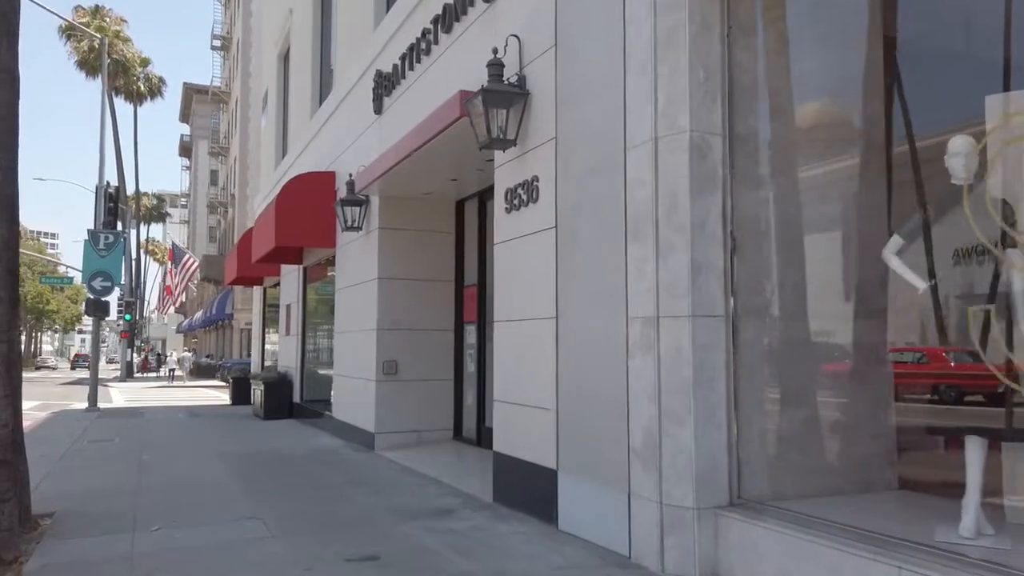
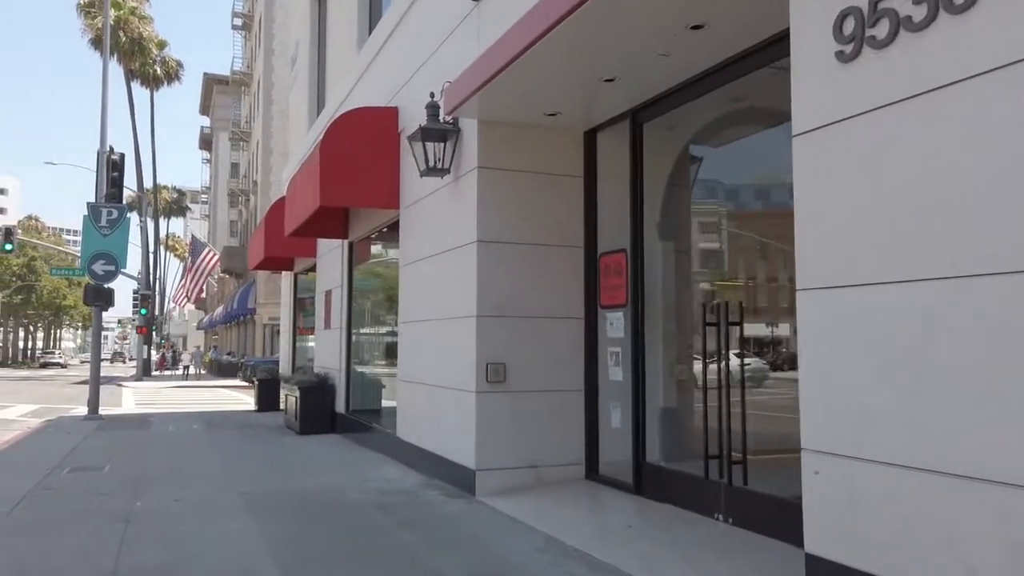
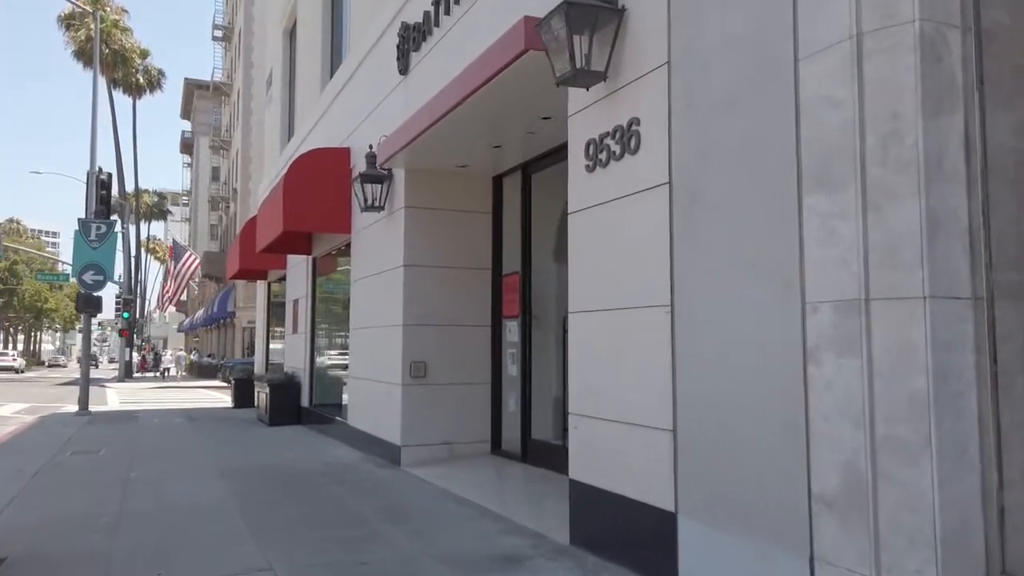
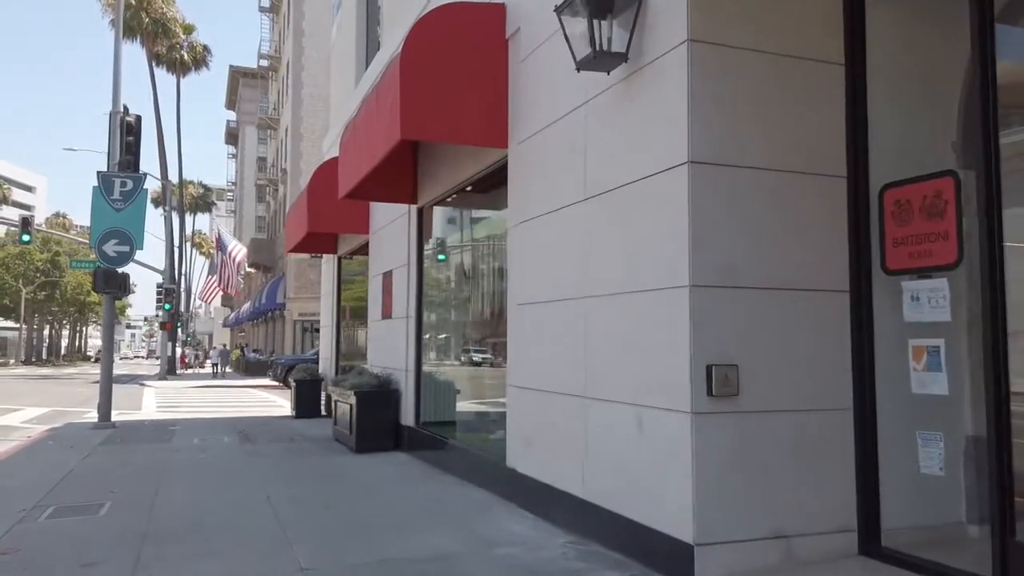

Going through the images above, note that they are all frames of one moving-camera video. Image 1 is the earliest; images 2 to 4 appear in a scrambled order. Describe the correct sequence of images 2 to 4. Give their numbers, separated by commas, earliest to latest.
3, 2, 4
